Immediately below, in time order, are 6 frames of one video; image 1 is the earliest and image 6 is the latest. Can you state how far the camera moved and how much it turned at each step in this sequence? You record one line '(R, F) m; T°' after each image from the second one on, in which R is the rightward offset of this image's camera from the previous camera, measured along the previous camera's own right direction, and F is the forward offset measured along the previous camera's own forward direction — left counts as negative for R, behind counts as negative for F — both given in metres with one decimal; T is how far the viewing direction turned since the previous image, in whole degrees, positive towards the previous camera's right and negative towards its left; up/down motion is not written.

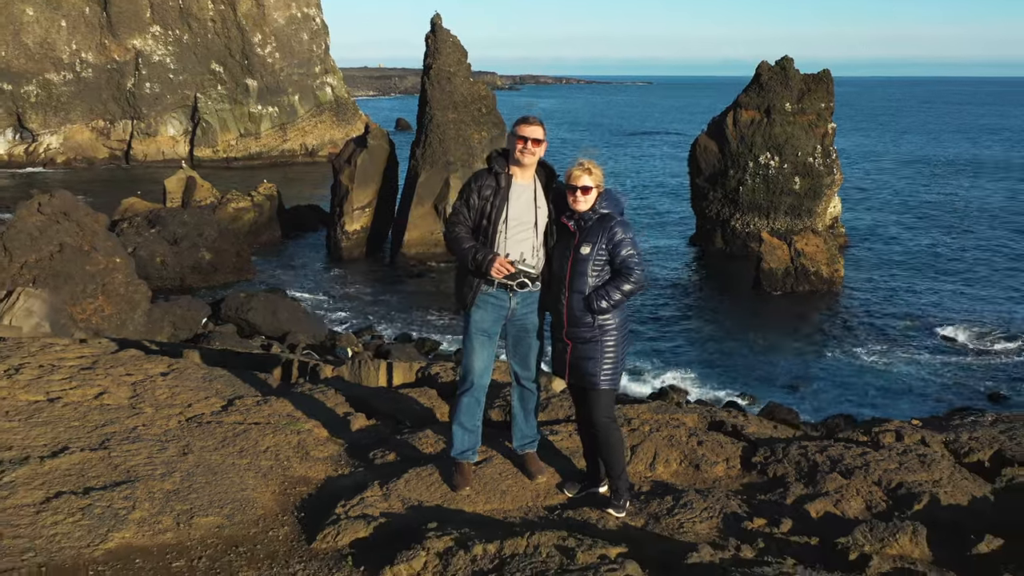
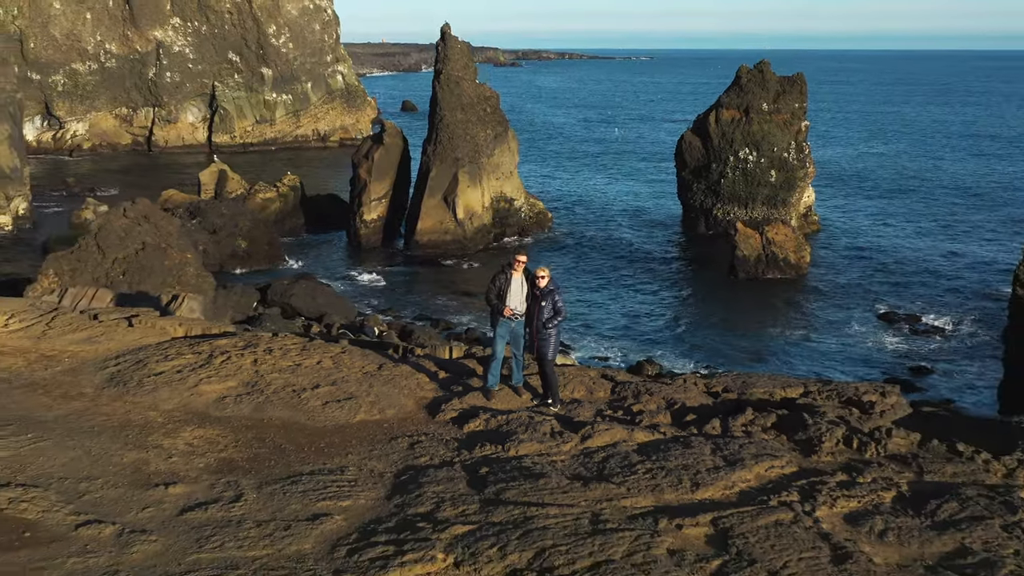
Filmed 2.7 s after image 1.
(0.0, -4.3) m; 0°
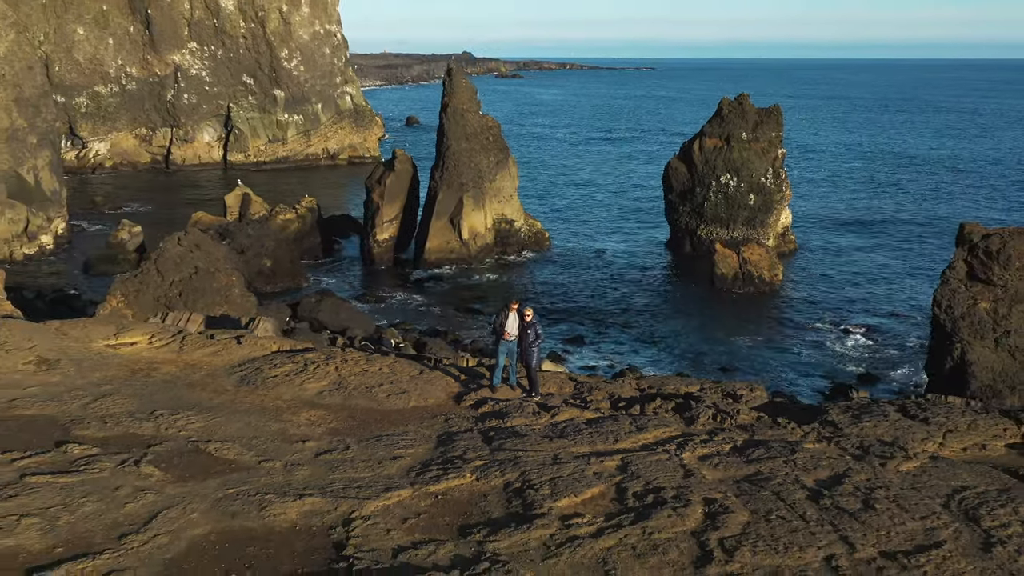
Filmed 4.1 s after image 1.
(0.0, -4.0) m; 0°
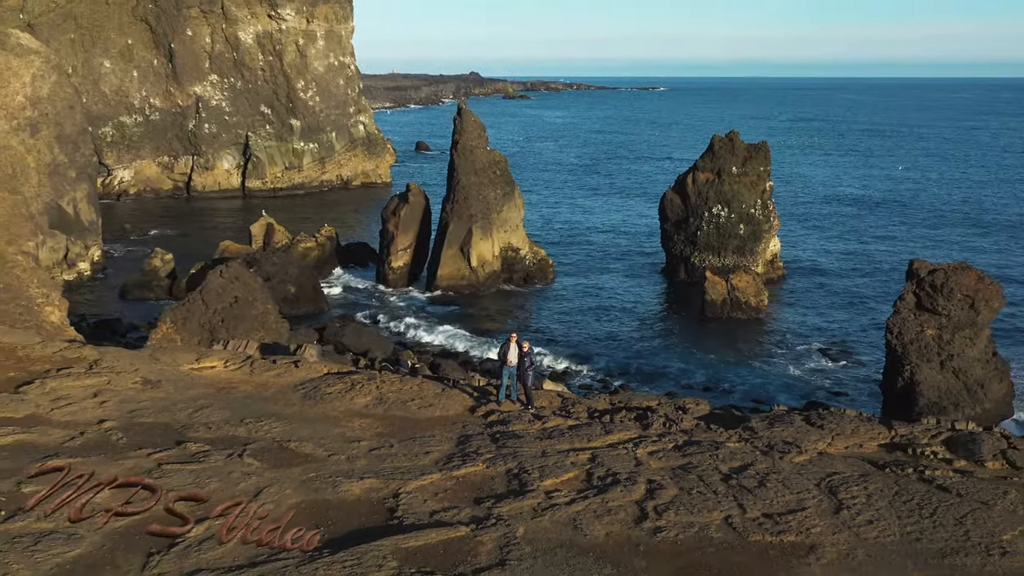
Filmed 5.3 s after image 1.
(+0.1, -3.5) m; 0°
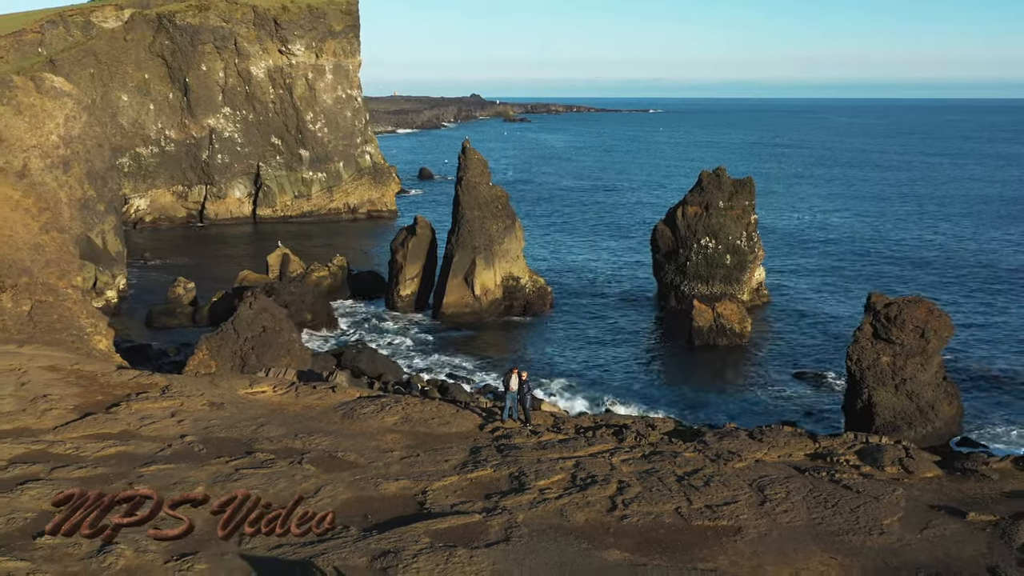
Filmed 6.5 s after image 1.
(0.0, -3.5) m; 0°
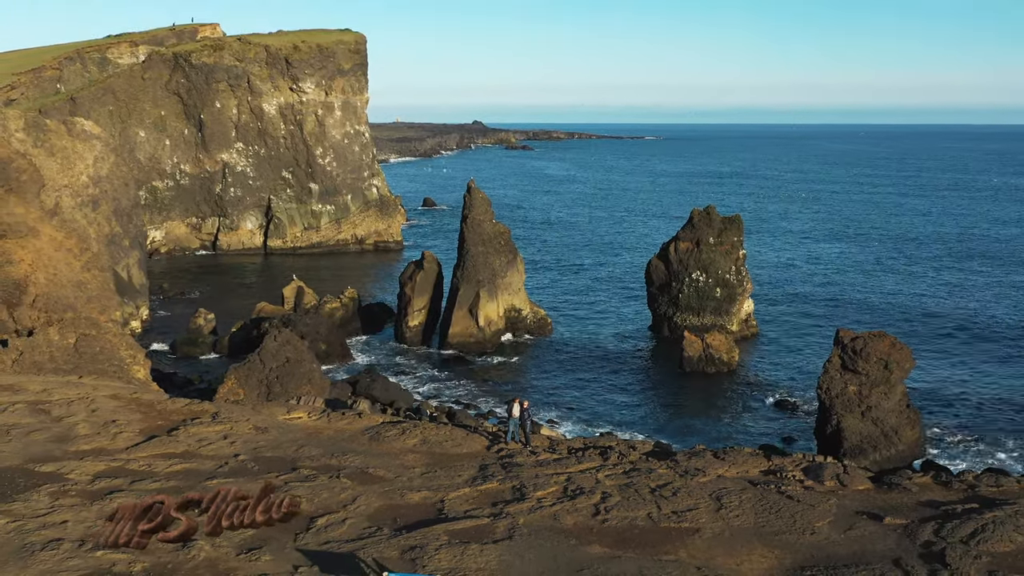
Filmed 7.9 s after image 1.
(0.0, -3.3) m; 0°
